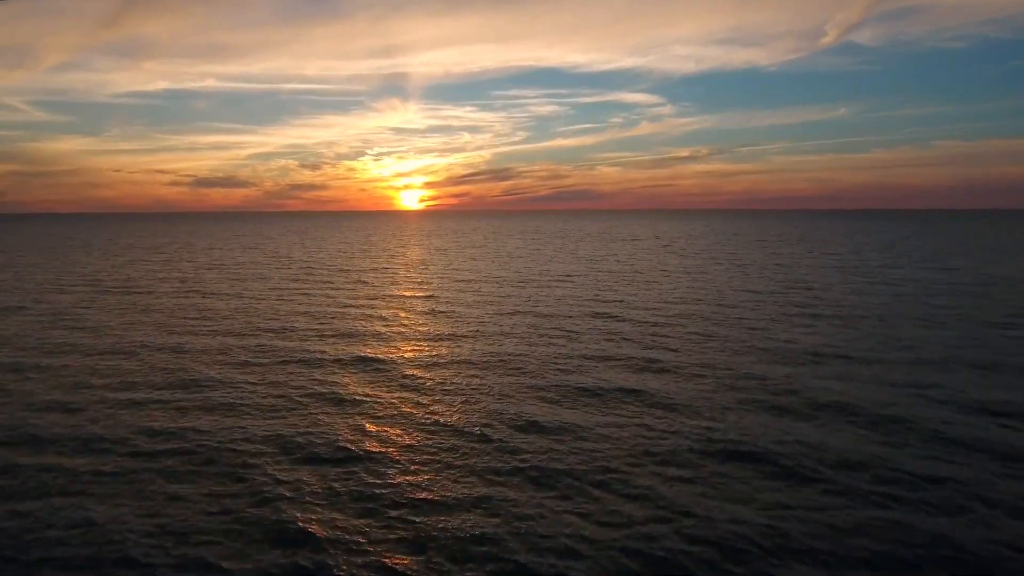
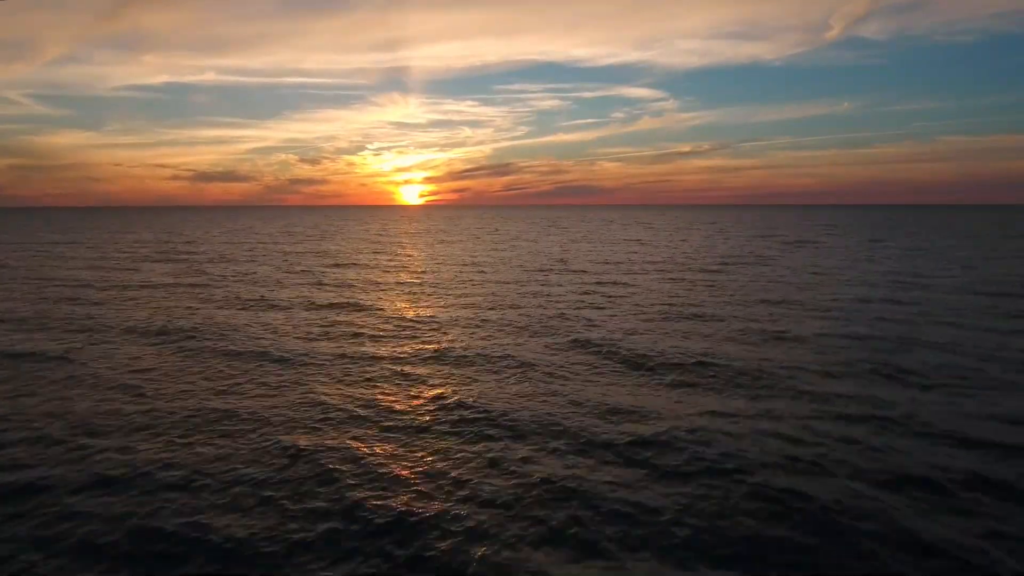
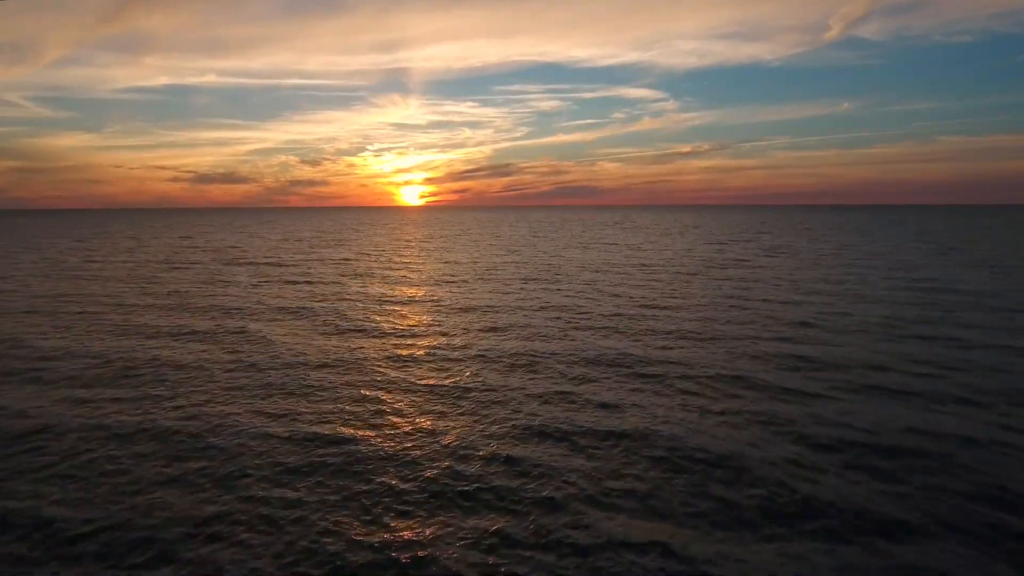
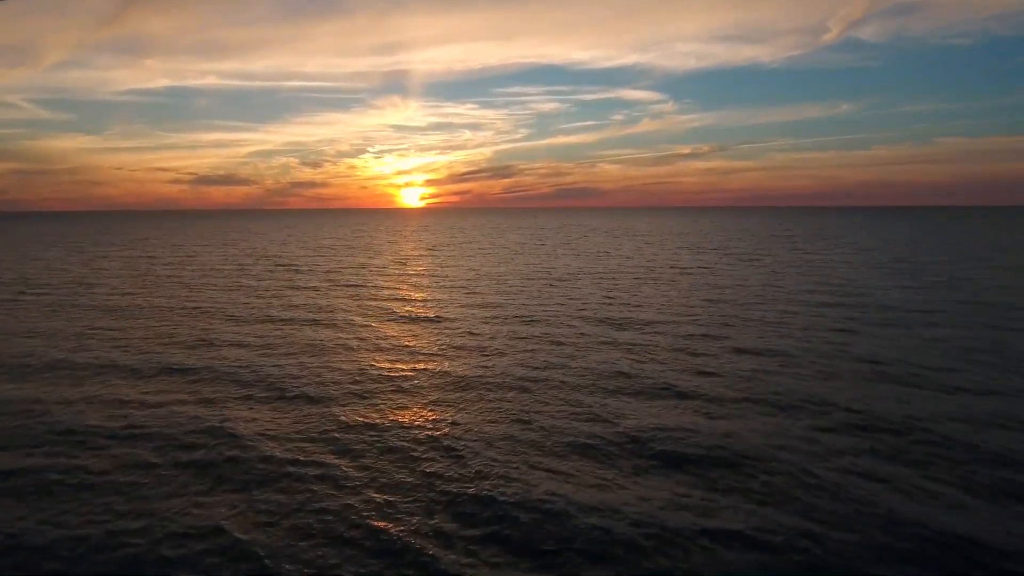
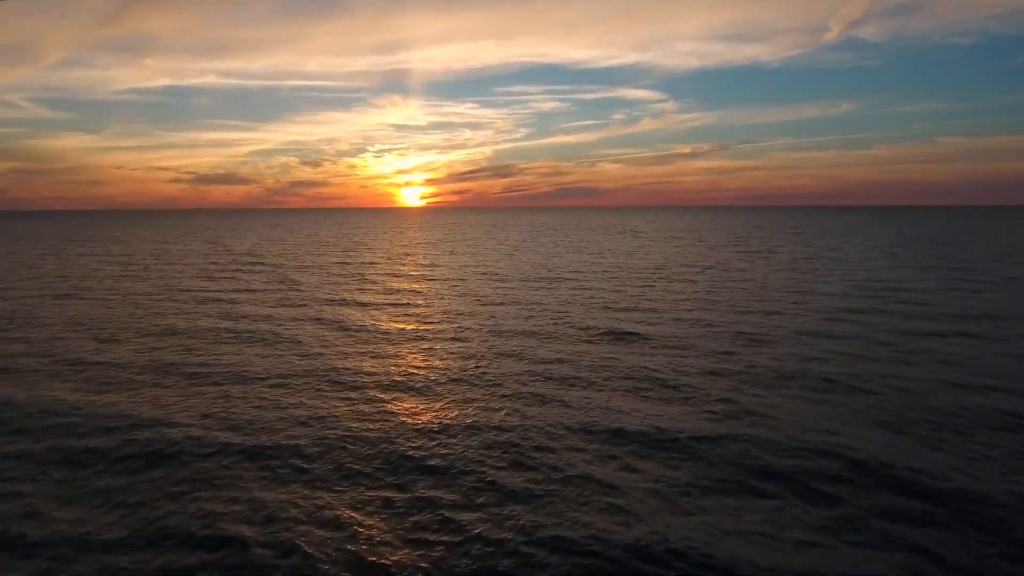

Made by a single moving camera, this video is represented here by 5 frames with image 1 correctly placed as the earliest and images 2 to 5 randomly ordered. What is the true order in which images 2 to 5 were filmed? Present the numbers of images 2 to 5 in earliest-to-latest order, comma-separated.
4, 5, 3, 2
